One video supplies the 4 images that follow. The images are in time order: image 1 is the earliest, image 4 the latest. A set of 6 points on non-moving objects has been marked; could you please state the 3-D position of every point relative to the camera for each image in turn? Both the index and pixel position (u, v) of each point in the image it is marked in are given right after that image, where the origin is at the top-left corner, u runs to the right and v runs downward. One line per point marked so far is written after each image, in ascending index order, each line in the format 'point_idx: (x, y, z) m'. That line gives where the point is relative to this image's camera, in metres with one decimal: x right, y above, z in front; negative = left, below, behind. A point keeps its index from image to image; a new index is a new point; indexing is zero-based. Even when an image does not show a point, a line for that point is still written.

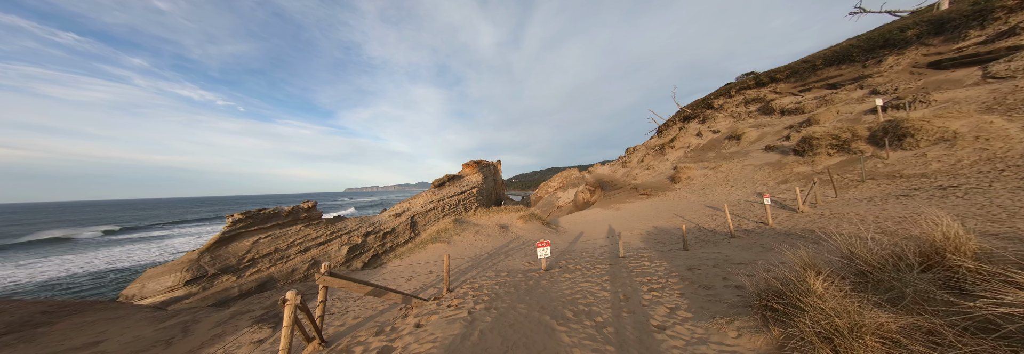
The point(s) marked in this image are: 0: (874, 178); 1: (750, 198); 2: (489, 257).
0: (+19.6, -0.1, +11.7) m
1: (+16.1, -1.4, +14.7) m
2: (-0.9, -3.2, +8.6) m
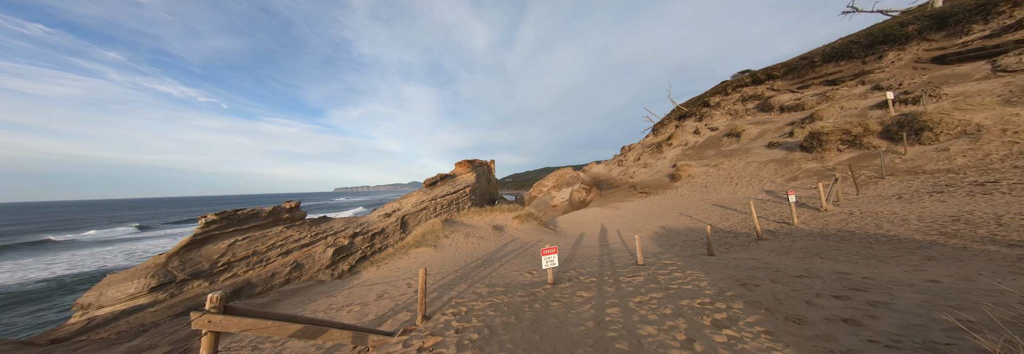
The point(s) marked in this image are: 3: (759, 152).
0: (+19.4, +0.1, +10.9) m
1: (+15.8, -1.2, +13.8) m
2: (-1.0, -3.0, +7.3) m
3: (+21.8, +2.2, +19.1) m
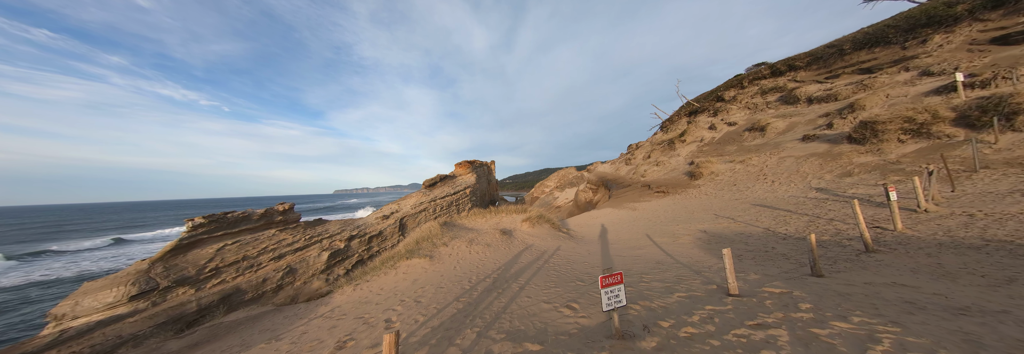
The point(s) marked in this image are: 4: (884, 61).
0: (+19.9, +0.4, +9.0) m
1: (+16.4, -1.0, +11.9) m
2: (-0.5, -2.8, +5.3) m
3: (+22.4, +2.5, +17.2) m
4: (+33.1, +10.2, +19.2) m
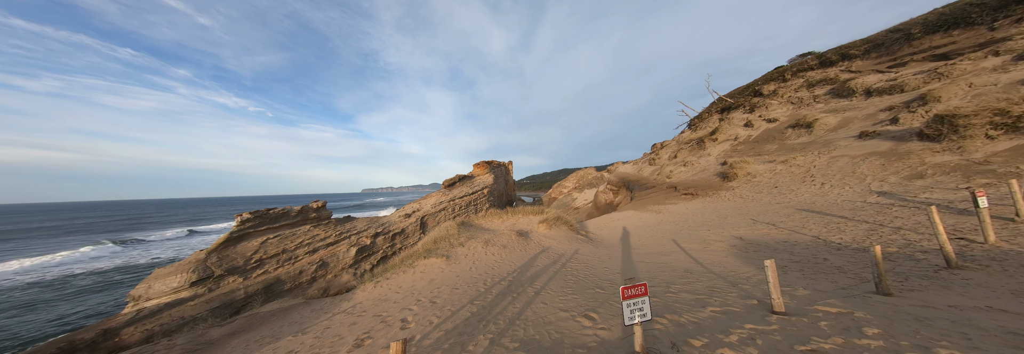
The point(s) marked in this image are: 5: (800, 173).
0: (+20.5, +0.3, +7.2) m
1: (+17.2, -1.0, +10.4) m
2: (-0.1, -2.8, +5.2) m
3: (+23.6, +2.4, +15.2) m
4: (+34.6, +10.1, +16.4) m
5: (+20.4, +0.3, +15.2) m
